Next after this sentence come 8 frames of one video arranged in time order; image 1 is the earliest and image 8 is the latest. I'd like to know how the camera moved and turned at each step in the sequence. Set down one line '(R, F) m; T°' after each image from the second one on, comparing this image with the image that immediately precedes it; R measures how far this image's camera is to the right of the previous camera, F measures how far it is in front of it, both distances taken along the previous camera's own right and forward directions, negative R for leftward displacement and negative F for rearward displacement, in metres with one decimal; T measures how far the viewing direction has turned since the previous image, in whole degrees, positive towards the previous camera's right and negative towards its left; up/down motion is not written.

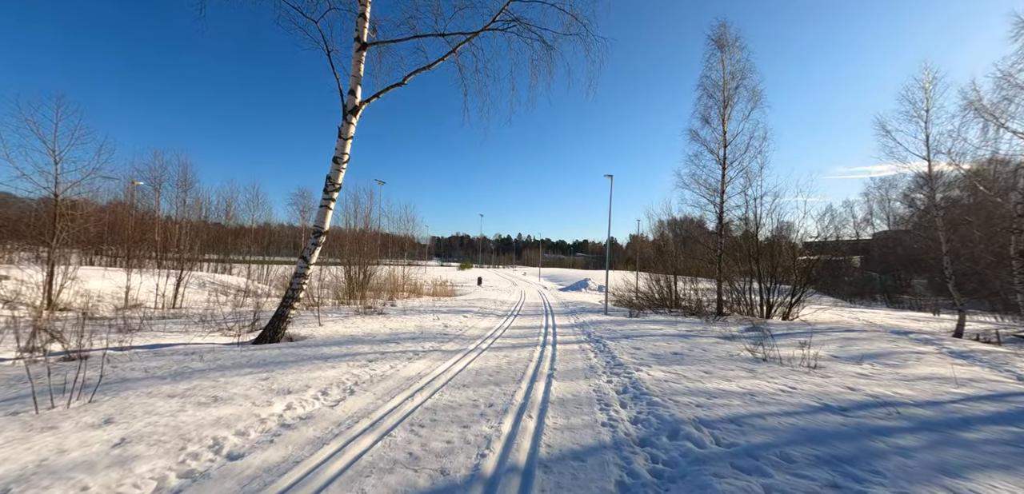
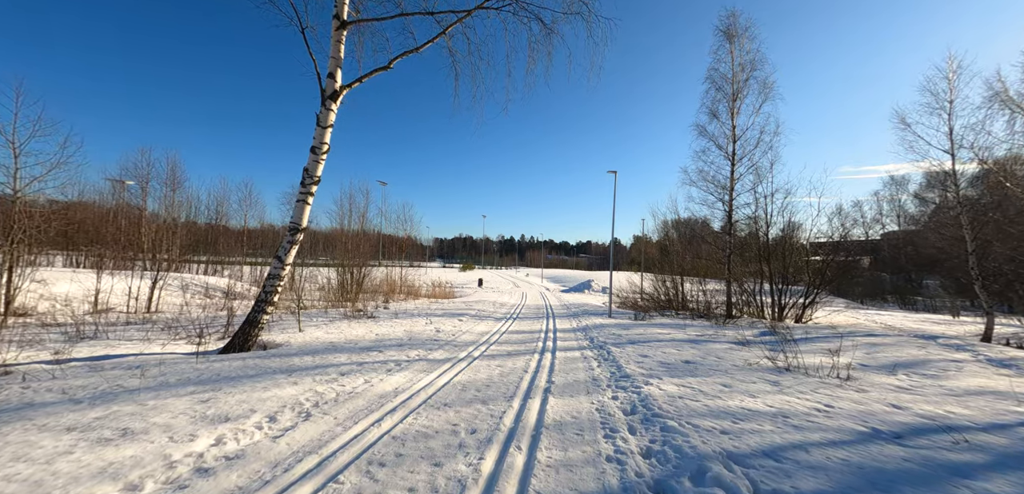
(+0.2, +0.7) m; -1°
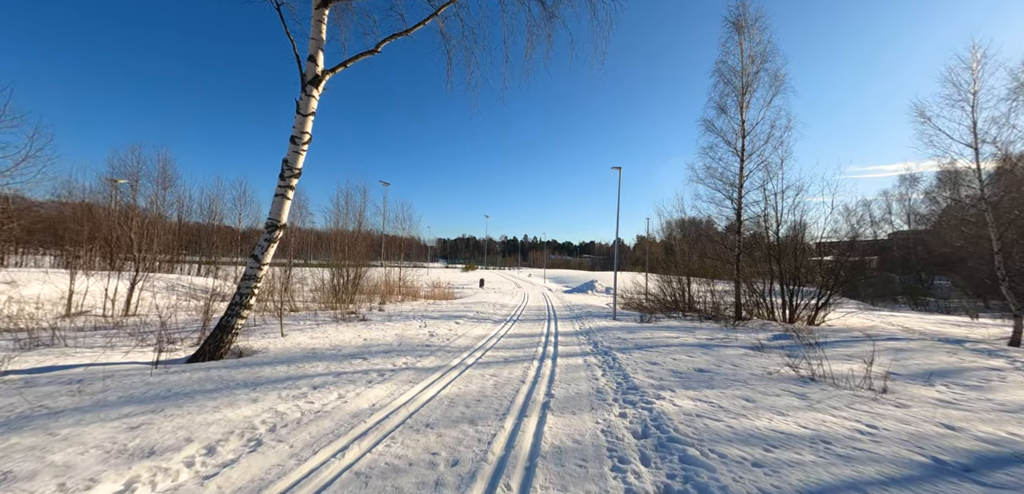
(+0.1, +0.6) m; -1°
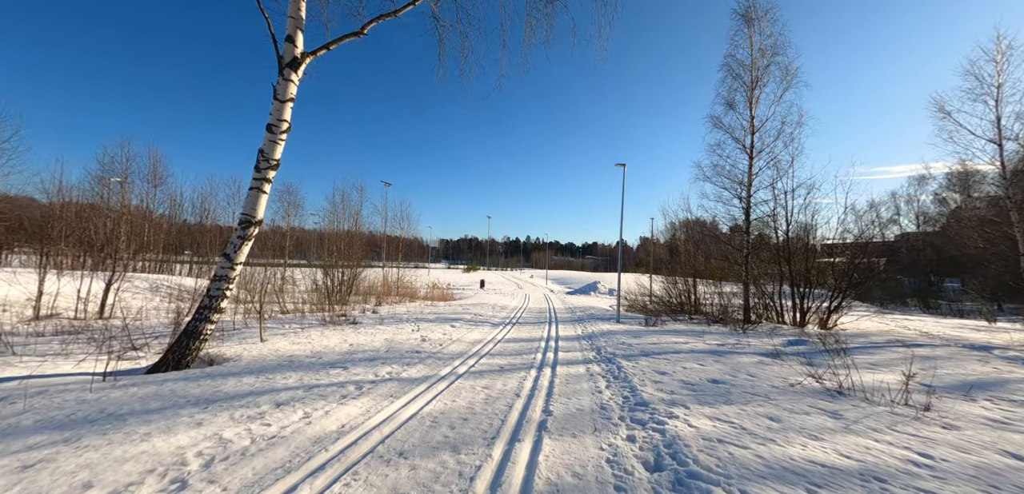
(+0.1, +0.5) m; 0°
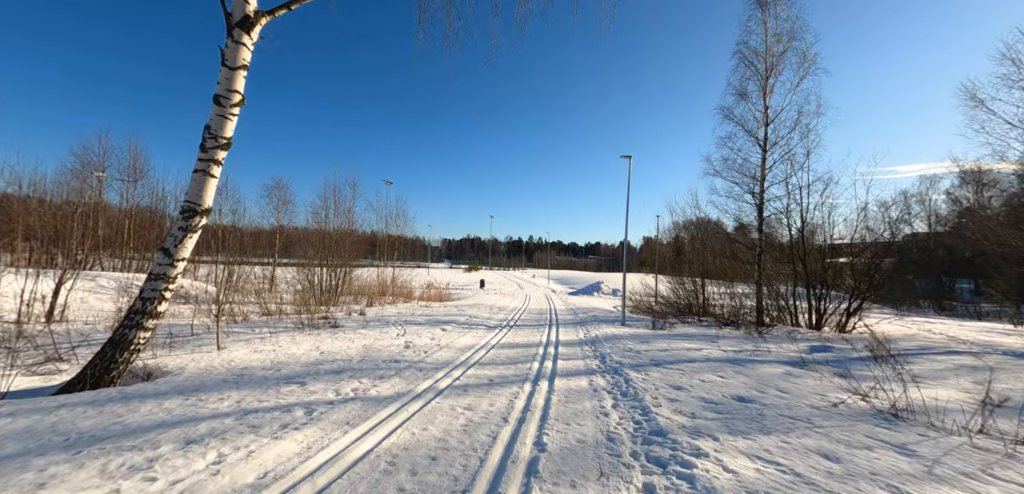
(+0.2, +0.9) m; 0°
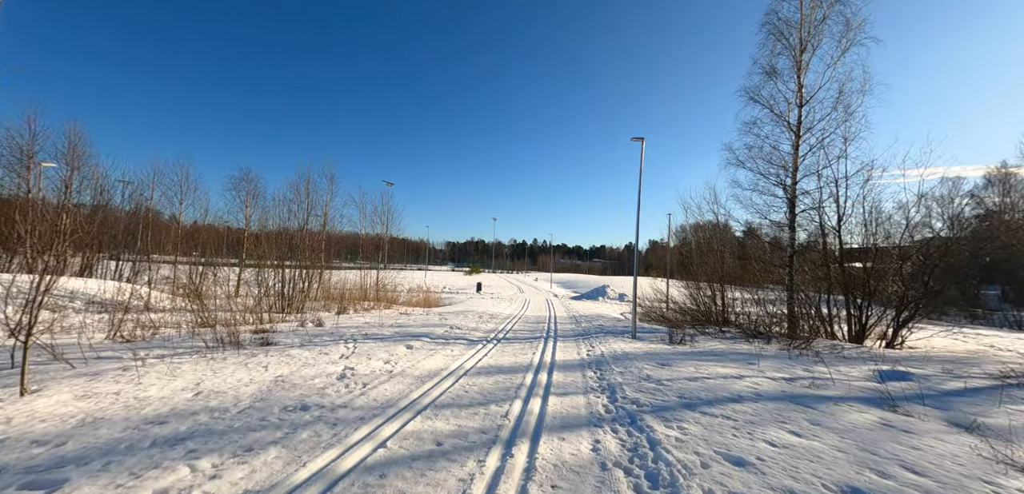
(+0.4, +2.0) m; -1°
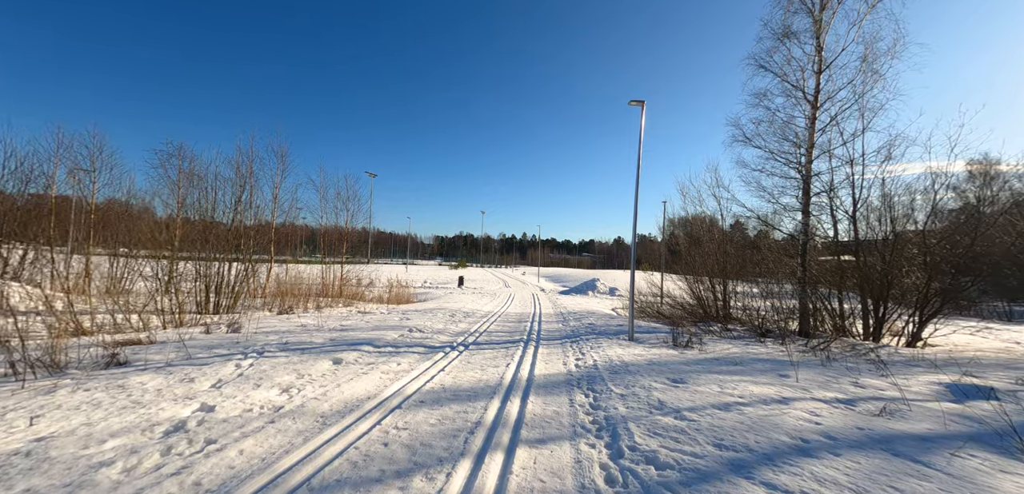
(+0.4, +1.9) m; +2°
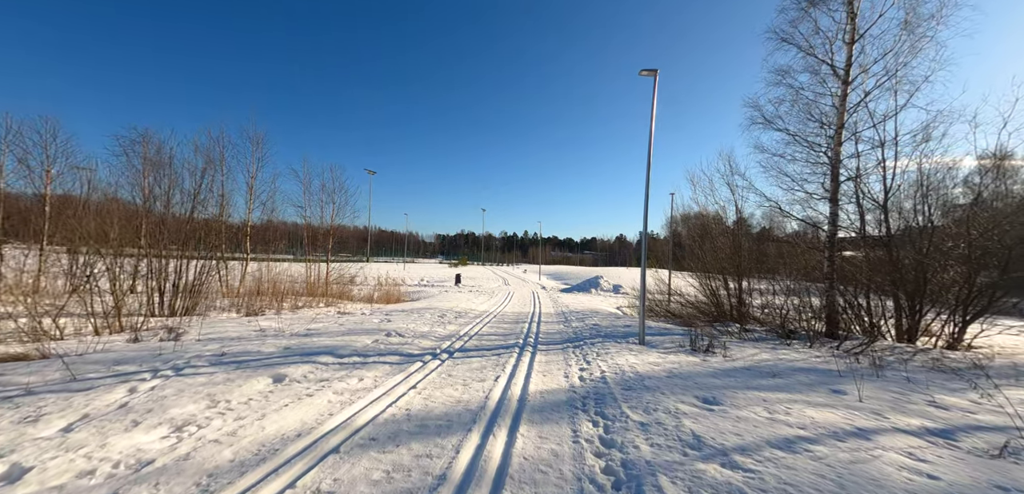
(+0.2, +1.2) m; 0°
